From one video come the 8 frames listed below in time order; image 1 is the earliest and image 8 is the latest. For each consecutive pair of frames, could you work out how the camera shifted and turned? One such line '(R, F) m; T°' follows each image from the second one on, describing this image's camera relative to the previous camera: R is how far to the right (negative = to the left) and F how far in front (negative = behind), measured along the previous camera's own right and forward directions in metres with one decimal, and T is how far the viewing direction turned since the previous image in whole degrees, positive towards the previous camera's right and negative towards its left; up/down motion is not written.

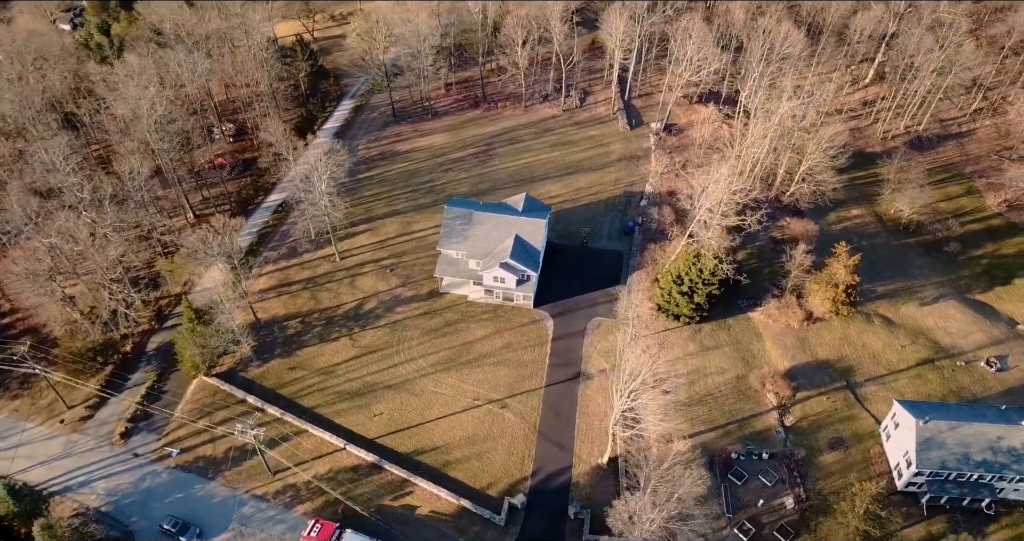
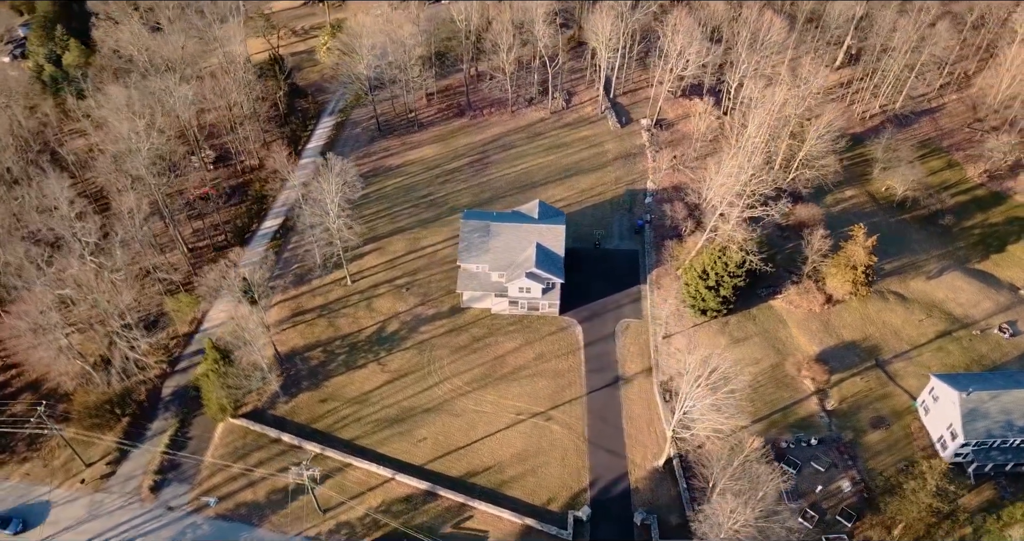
(-5.0, +0.9) m; +5°
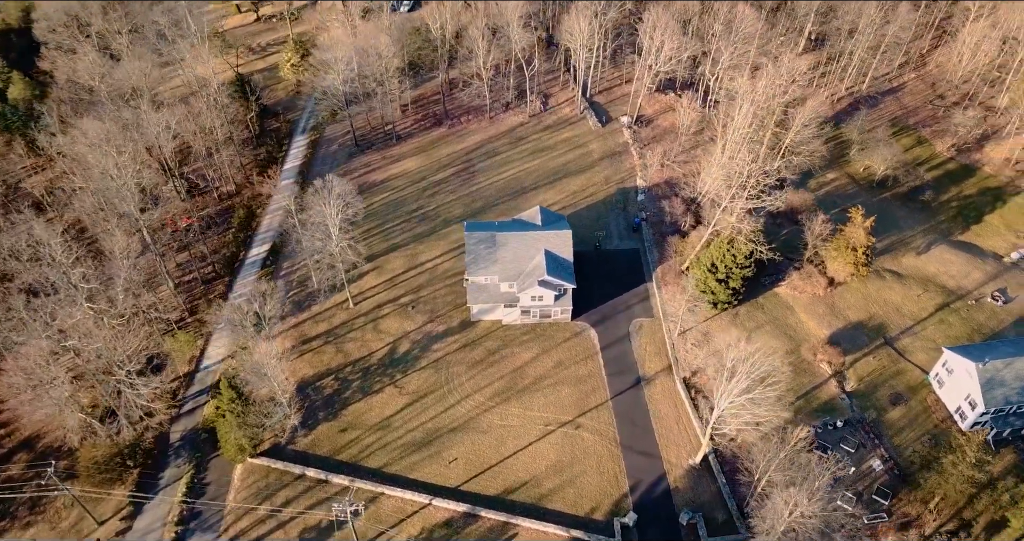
(-3.9, +0.8) m; +4°
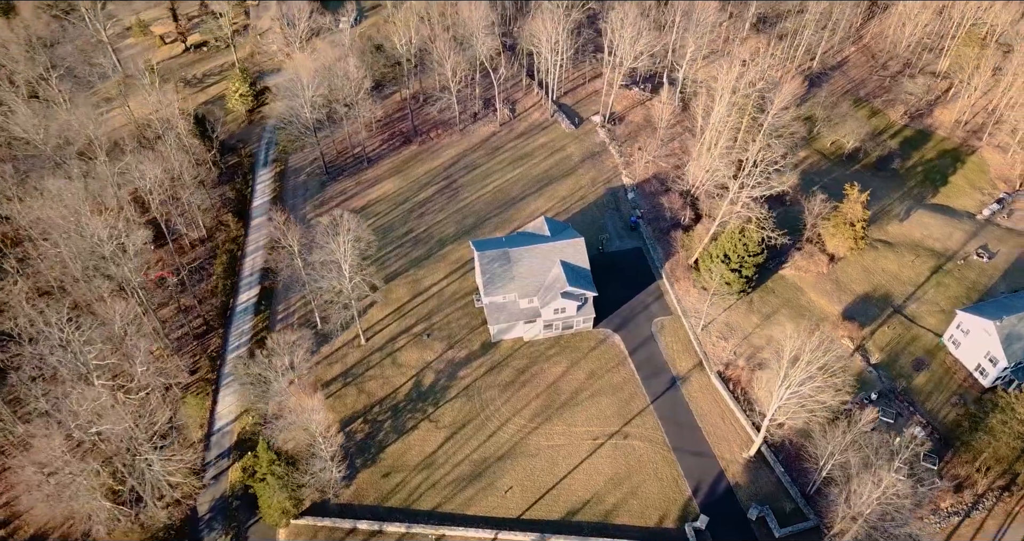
(-5.8, +1.4) m; +6°
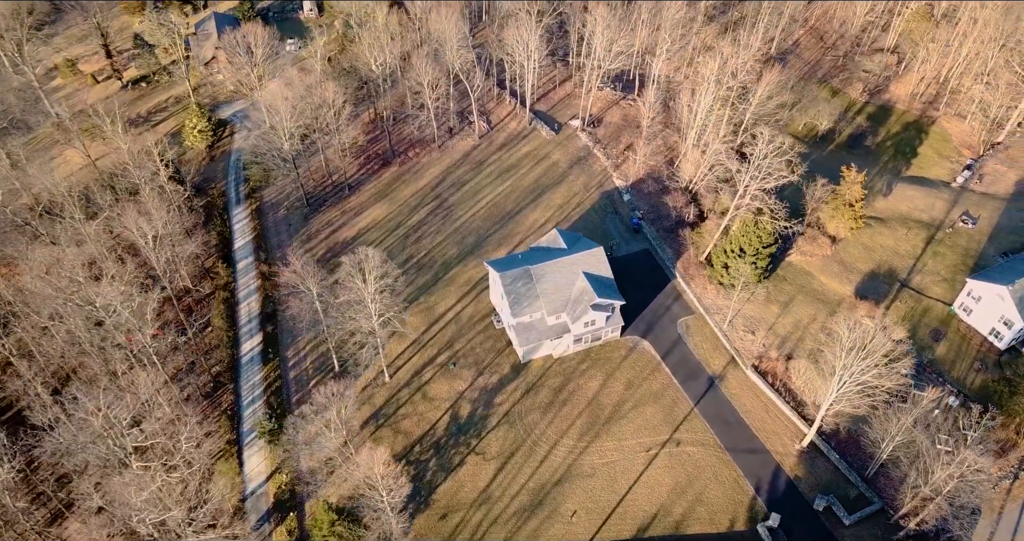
(-5.6, +1.4) m; +6°
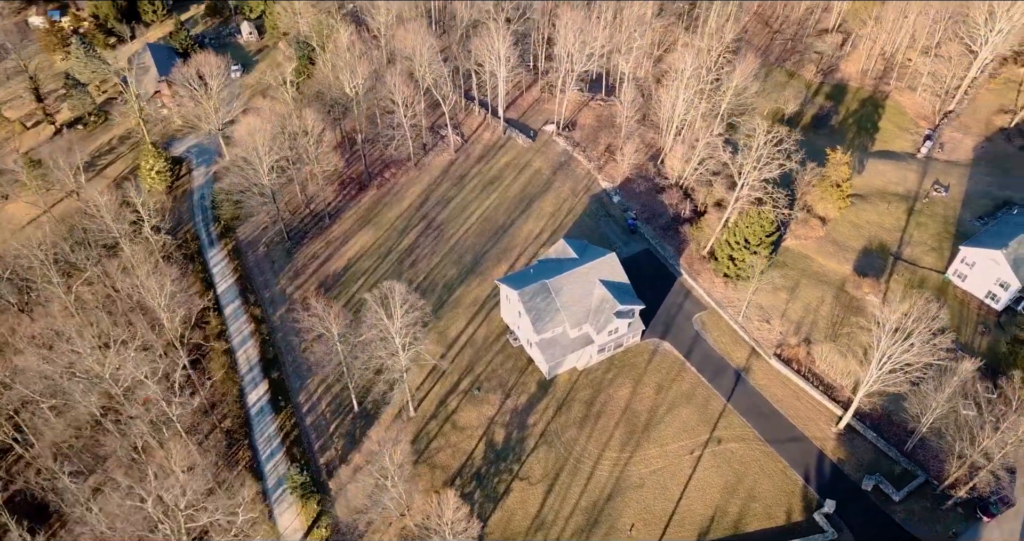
(-5.0, +1.3) m; +6°
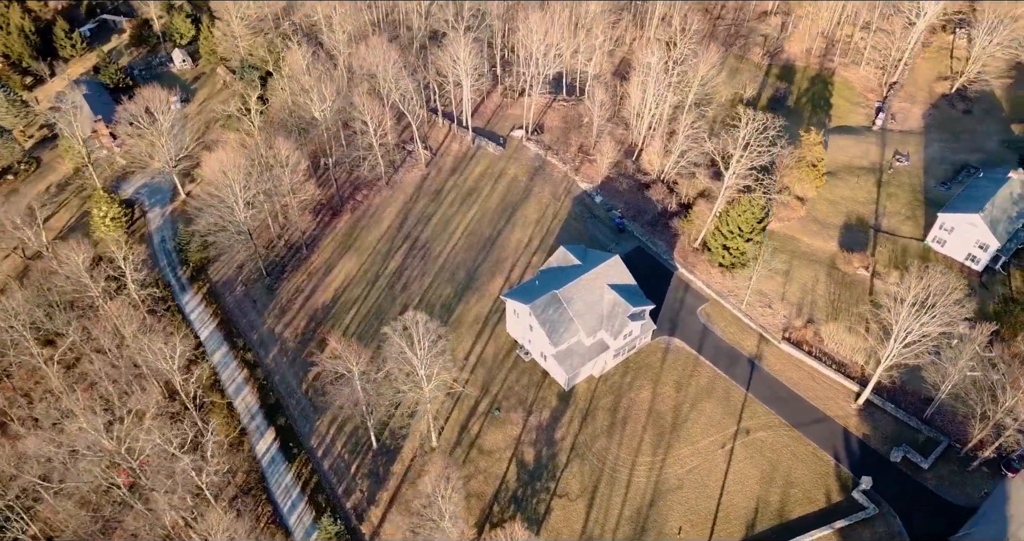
(-4.4, +1.2) m; +6°
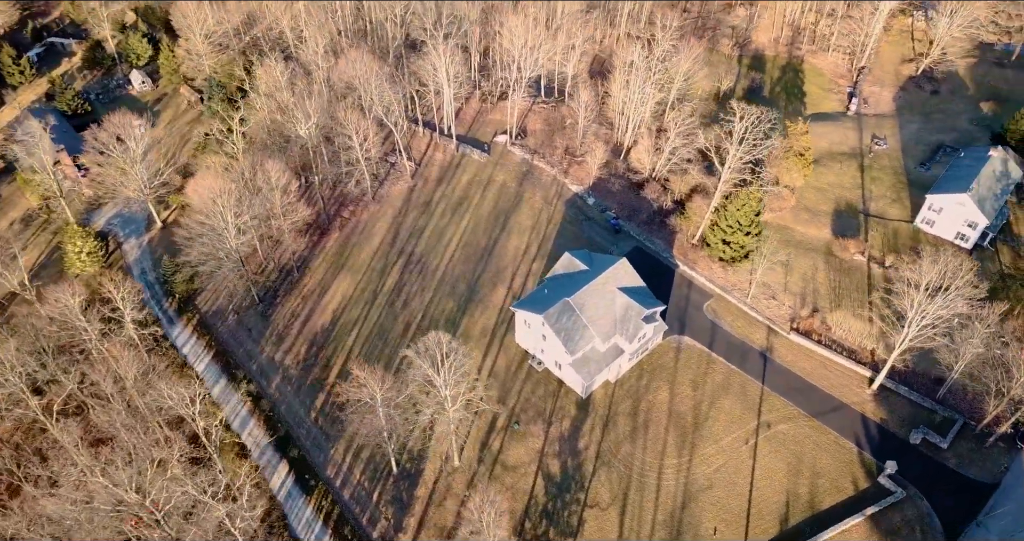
(-3.0, +0.8) m; +4°
